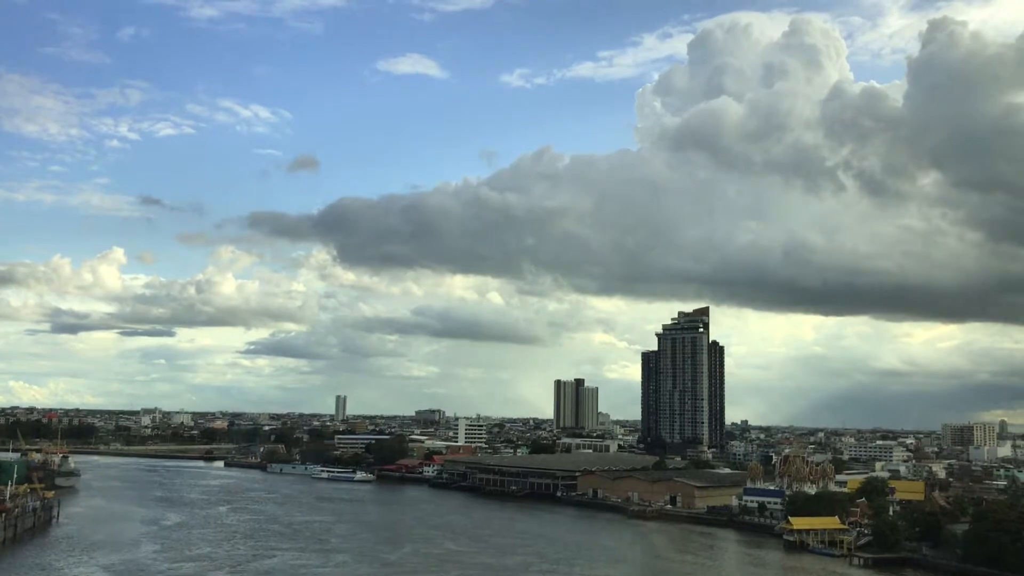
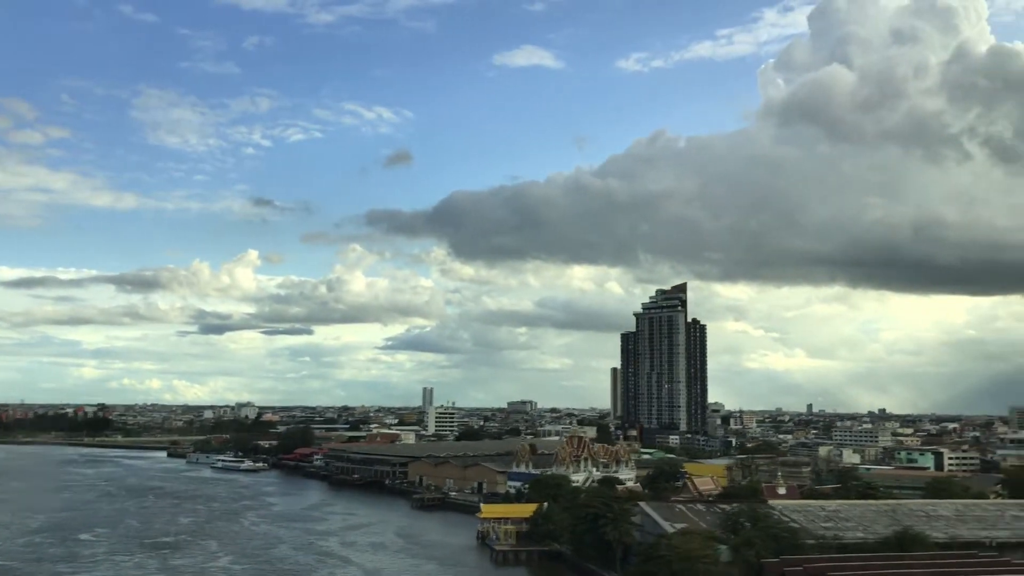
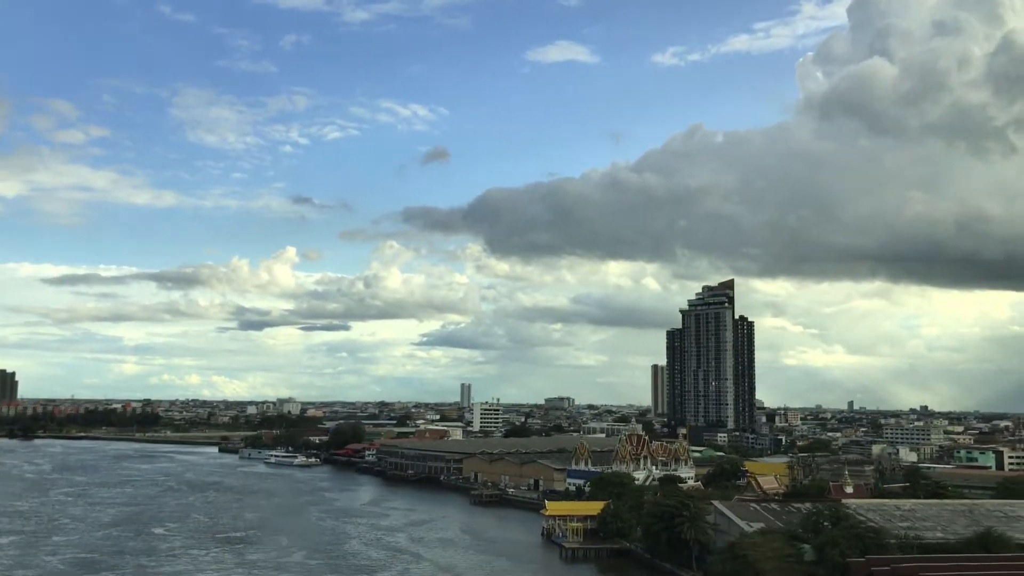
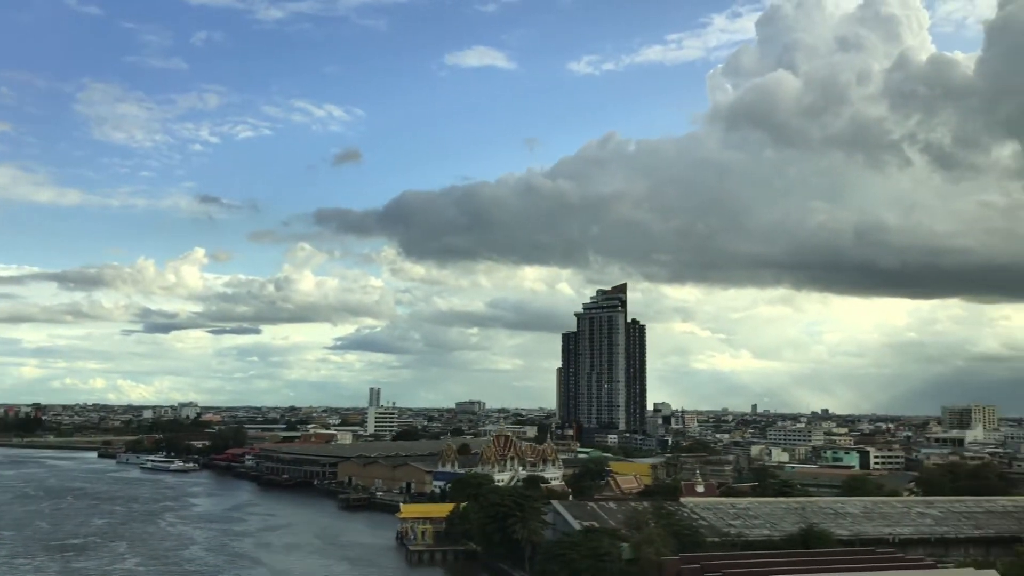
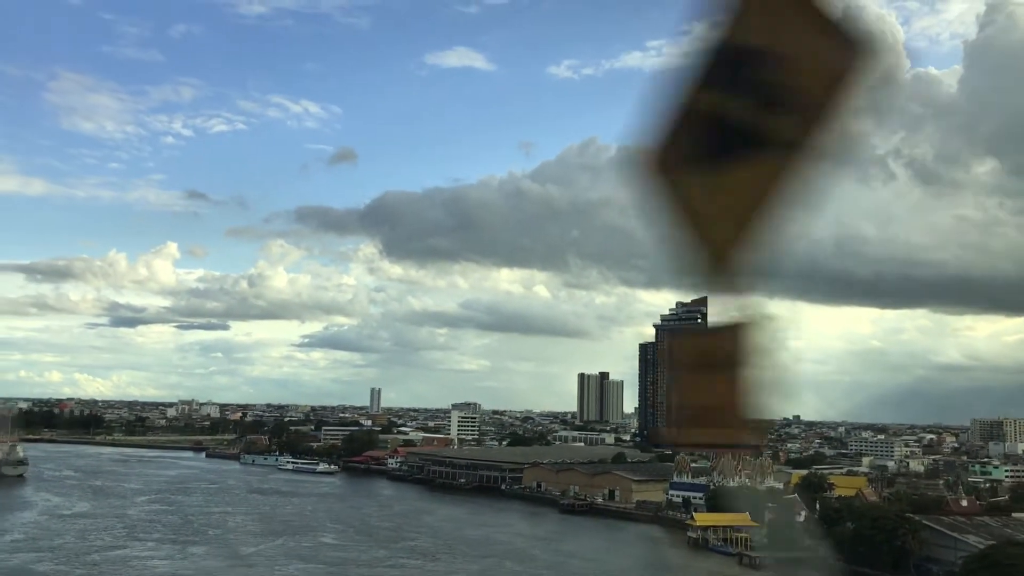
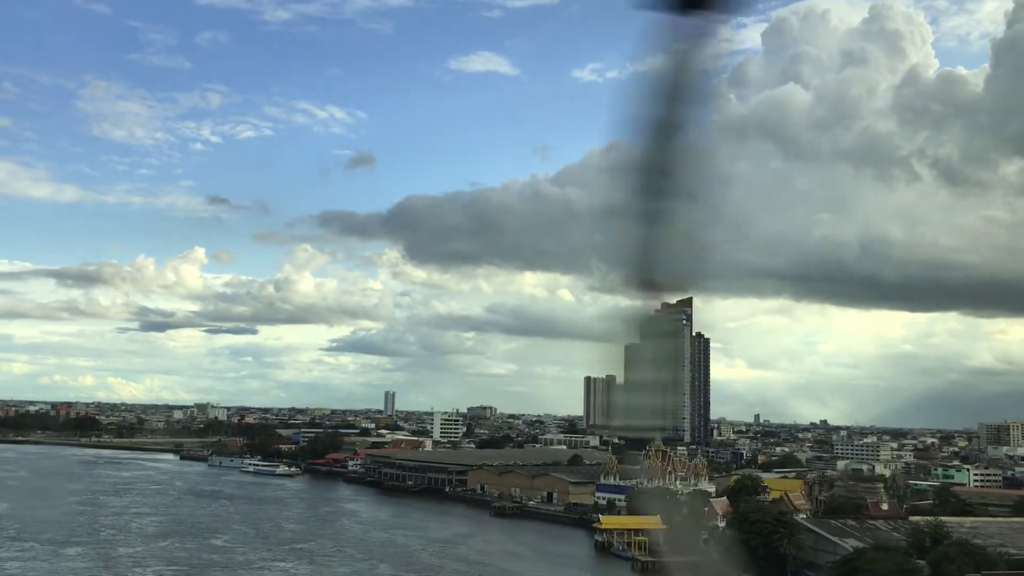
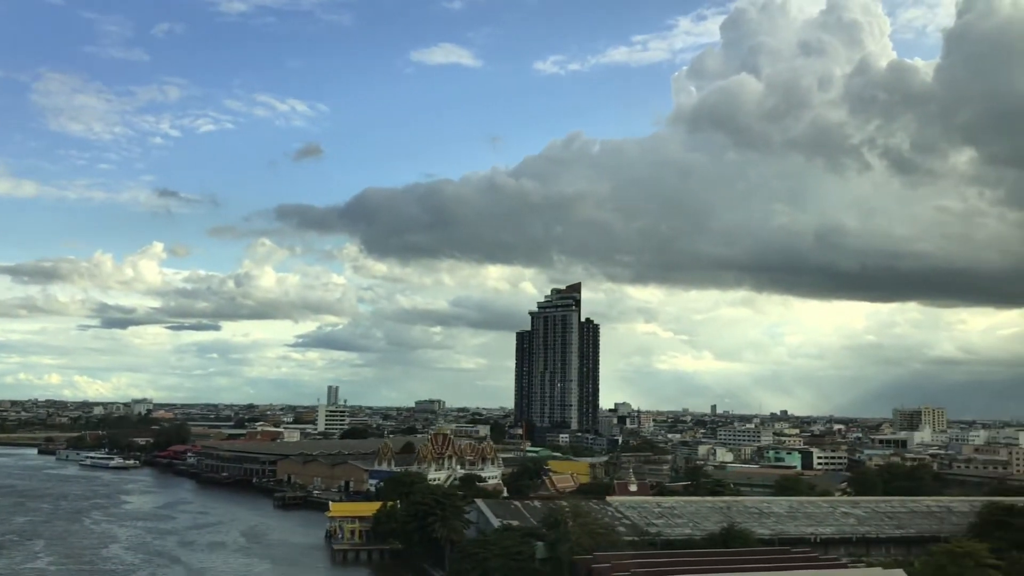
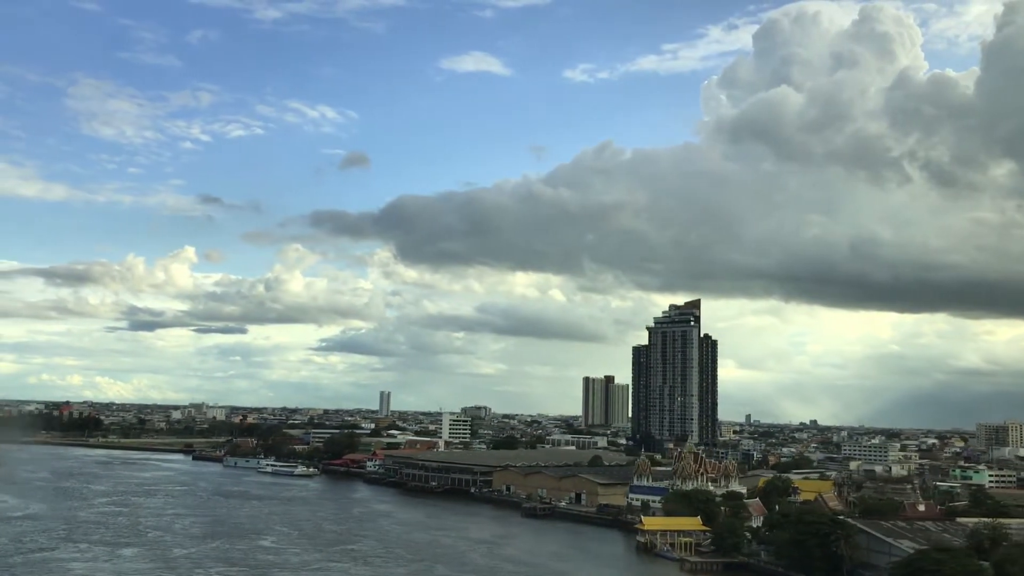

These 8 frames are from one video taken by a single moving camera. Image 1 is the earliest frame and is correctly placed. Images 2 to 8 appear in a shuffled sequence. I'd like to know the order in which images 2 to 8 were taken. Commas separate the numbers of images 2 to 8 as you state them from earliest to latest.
5, 8, 6, 3, 2, 4, 7
